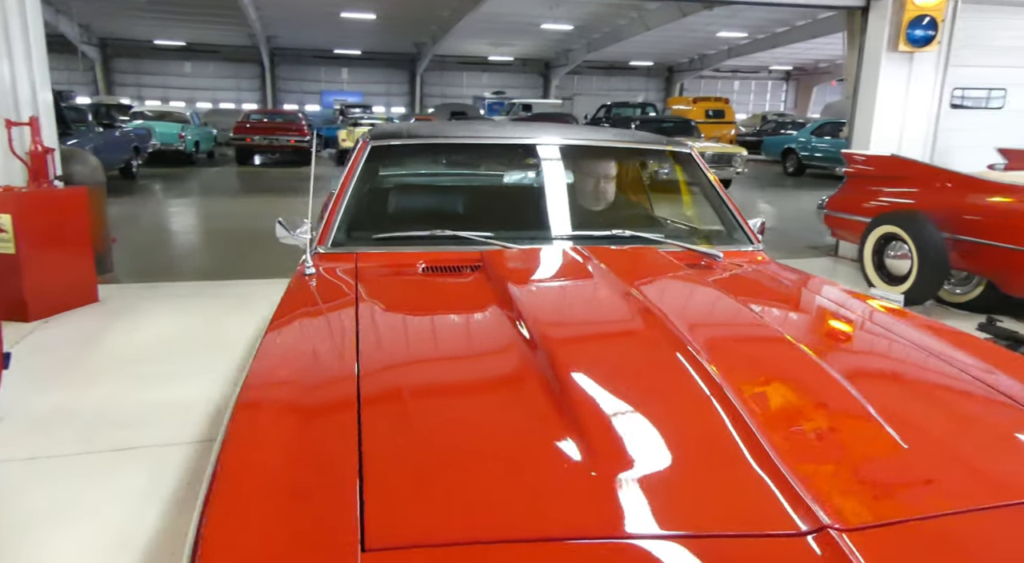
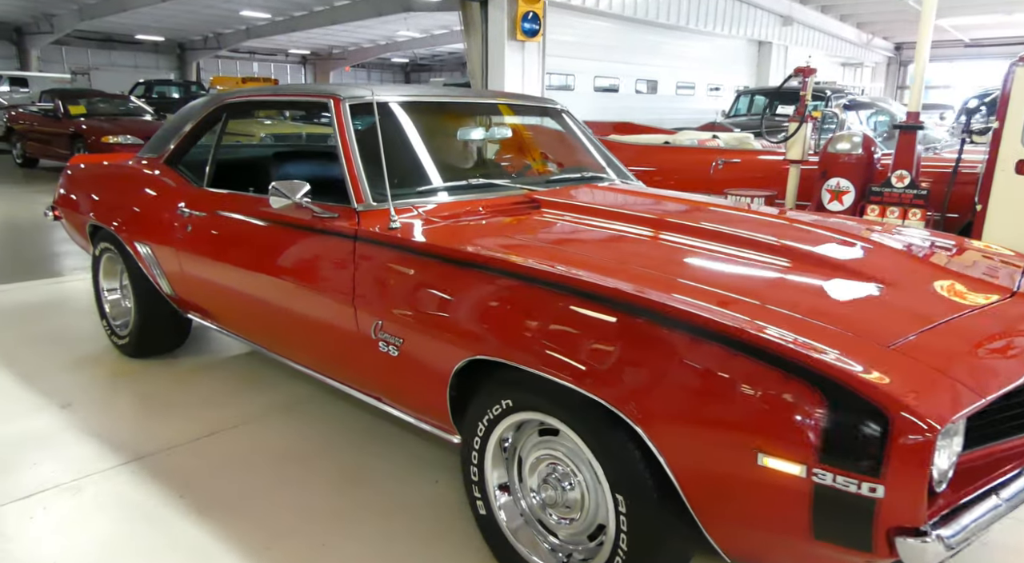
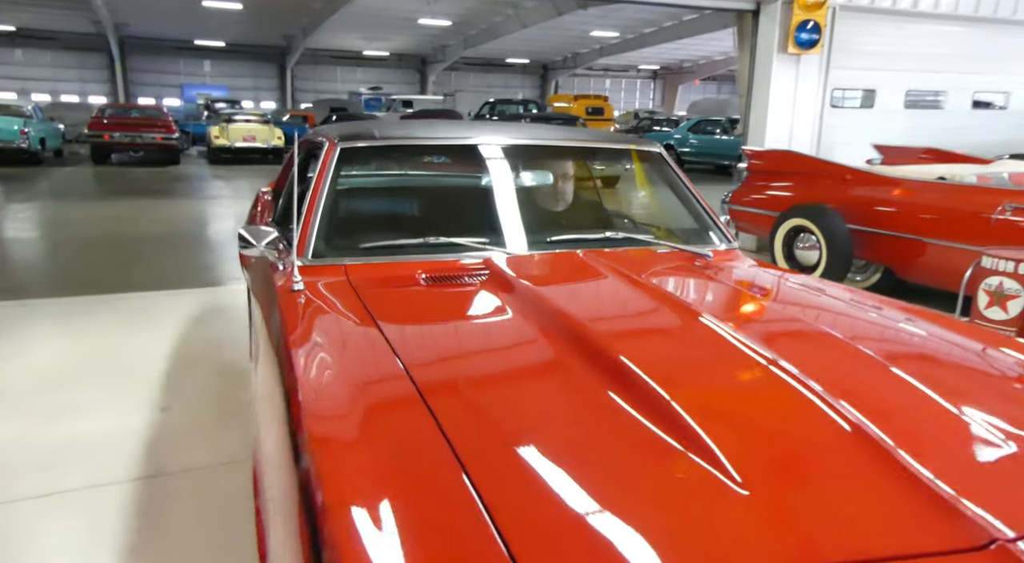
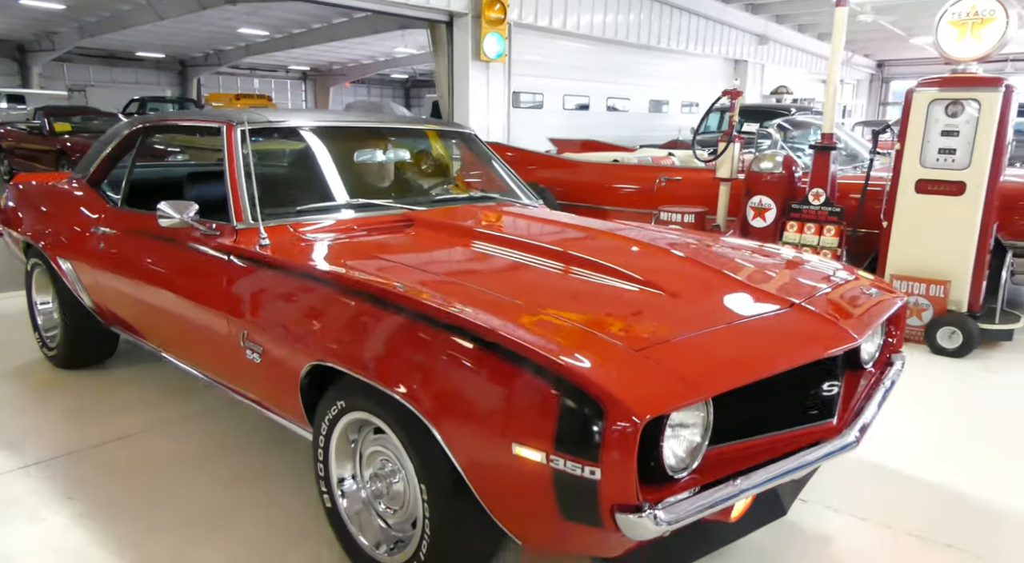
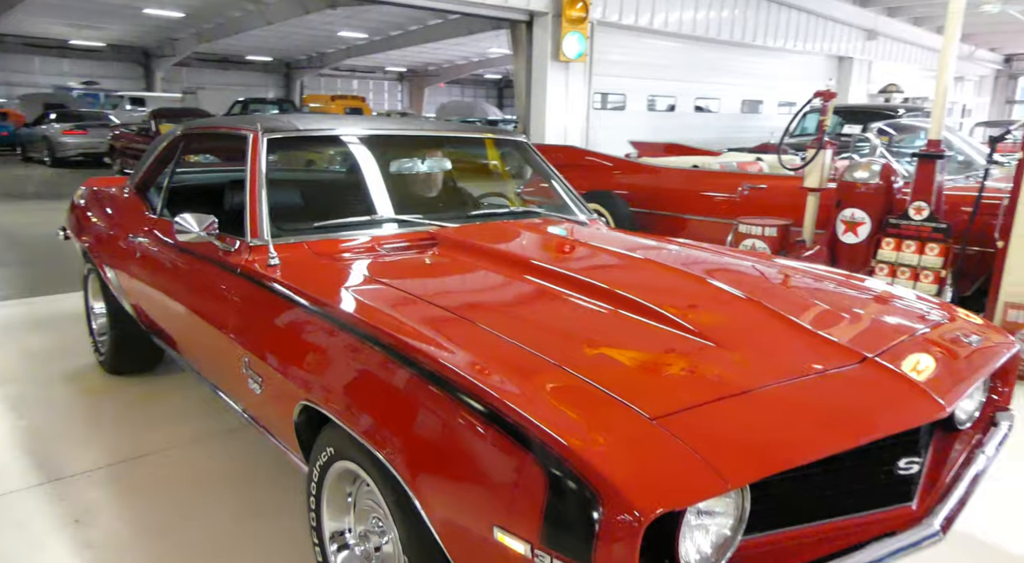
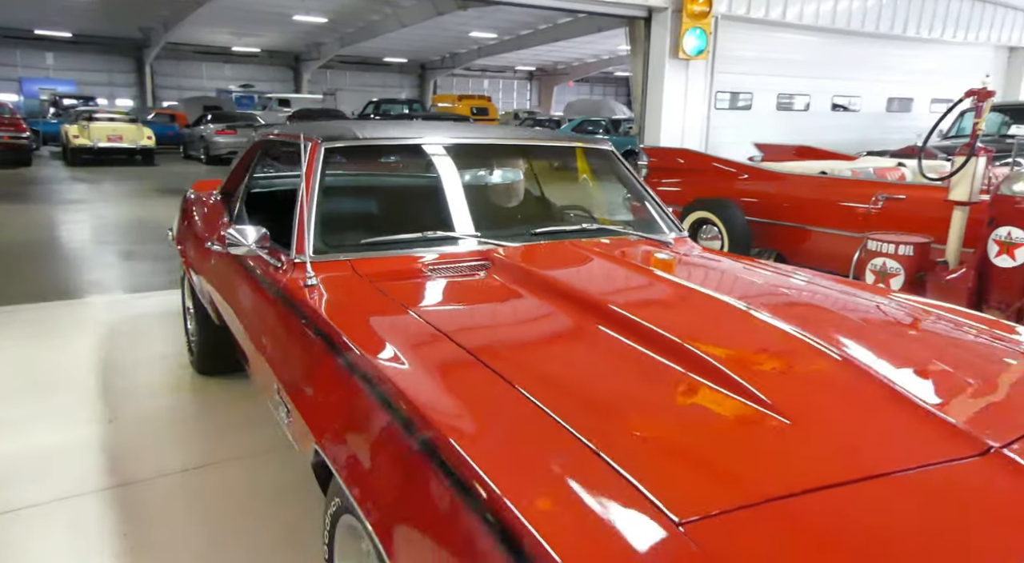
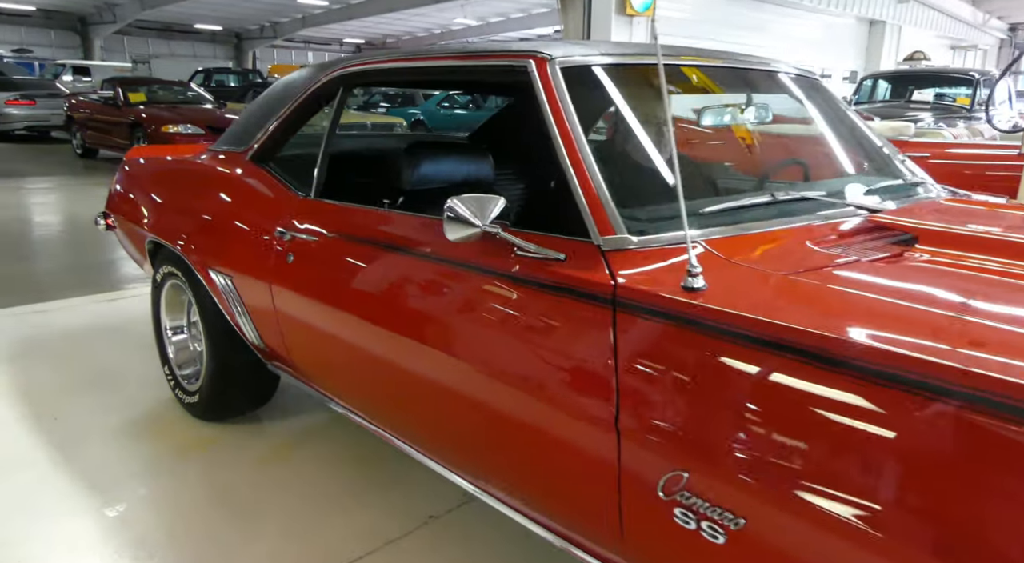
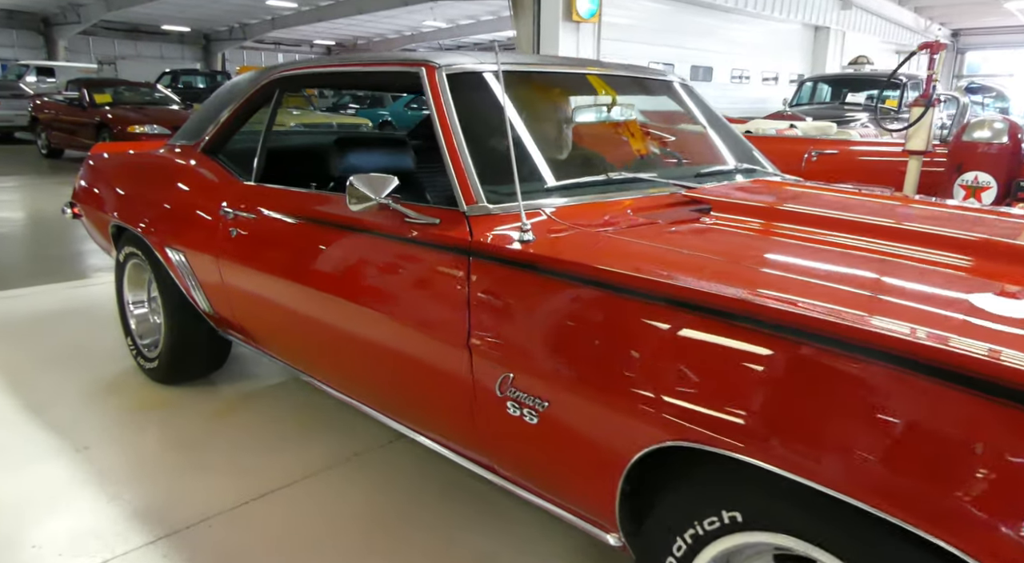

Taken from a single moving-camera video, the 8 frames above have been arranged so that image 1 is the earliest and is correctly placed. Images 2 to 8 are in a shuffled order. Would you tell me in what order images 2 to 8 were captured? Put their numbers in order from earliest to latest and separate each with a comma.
3, 6, 5, 4, 2, 8, 7
